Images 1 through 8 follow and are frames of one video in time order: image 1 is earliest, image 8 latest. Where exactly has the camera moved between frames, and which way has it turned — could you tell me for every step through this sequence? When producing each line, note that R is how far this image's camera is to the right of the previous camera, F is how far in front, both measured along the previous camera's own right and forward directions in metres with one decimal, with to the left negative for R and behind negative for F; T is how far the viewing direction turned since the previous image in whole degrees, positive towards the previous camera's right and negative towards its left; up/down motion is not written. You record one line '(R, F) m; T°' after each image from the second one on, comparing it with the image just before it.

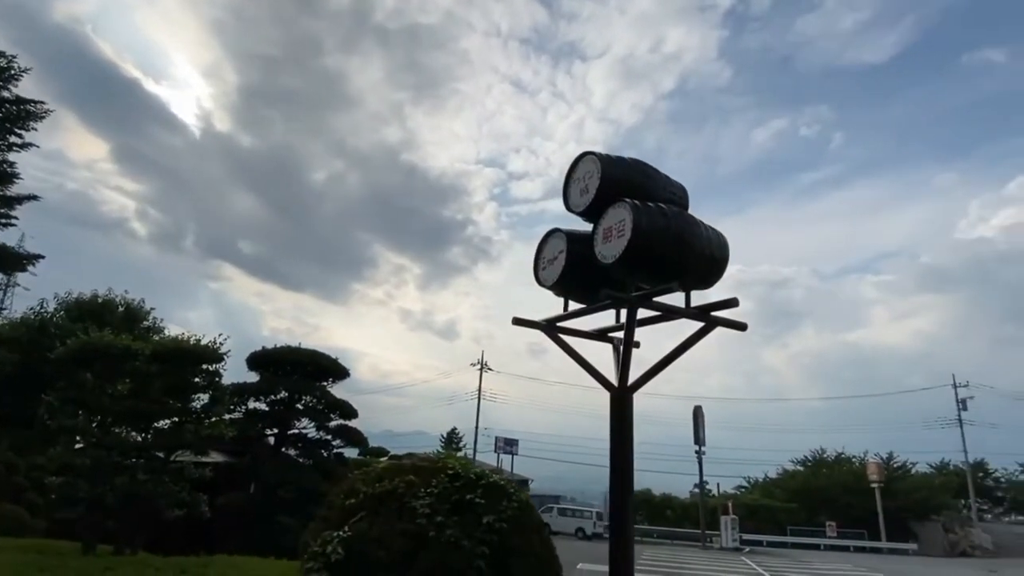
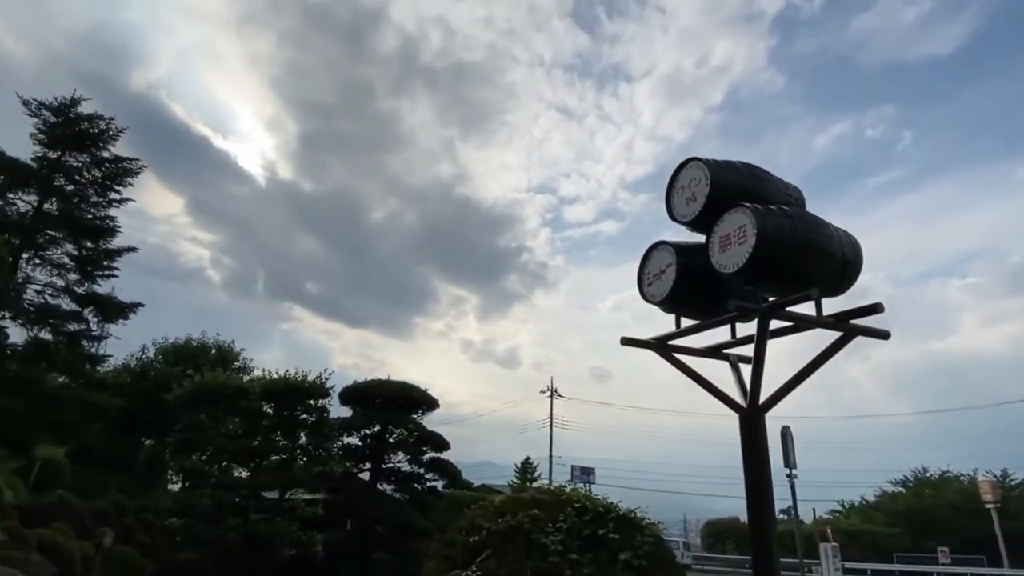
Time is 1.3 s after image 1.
(-0.5, +0.2) m; -5°
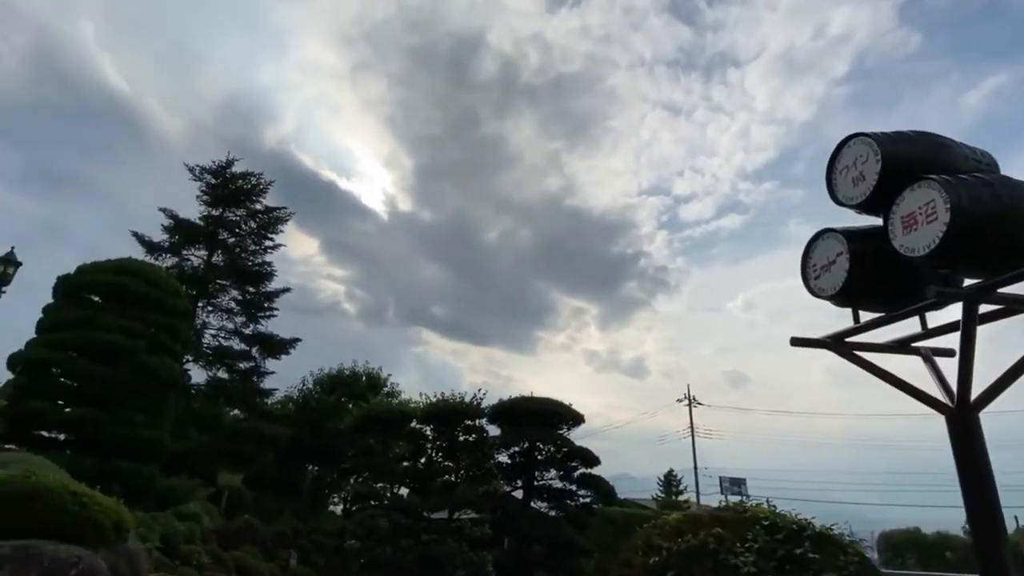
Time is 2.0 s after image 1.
(-0.3, +0.1) m; -11°
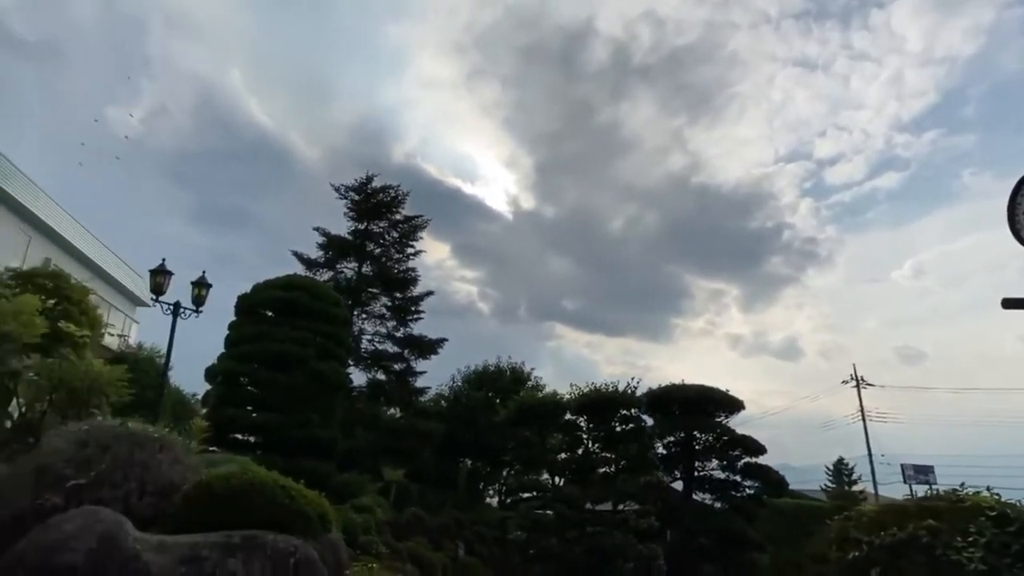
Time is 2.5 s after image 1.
(-0.2, +0.1) m; -12°
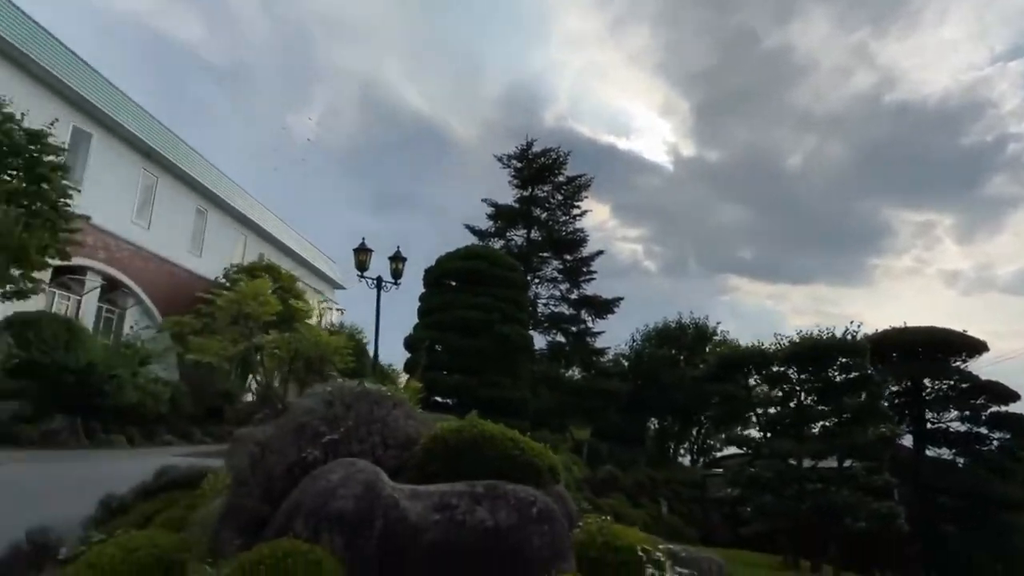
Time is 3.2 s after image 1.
(-0.2, +0.1) m; -15°
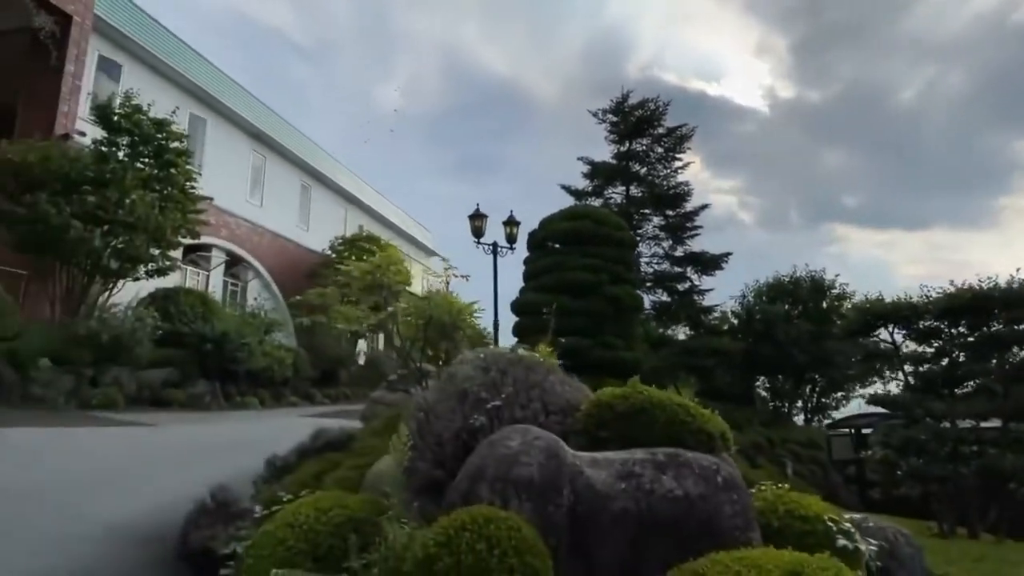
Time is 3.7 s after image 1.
(-0.3, +0.1) m; -8°
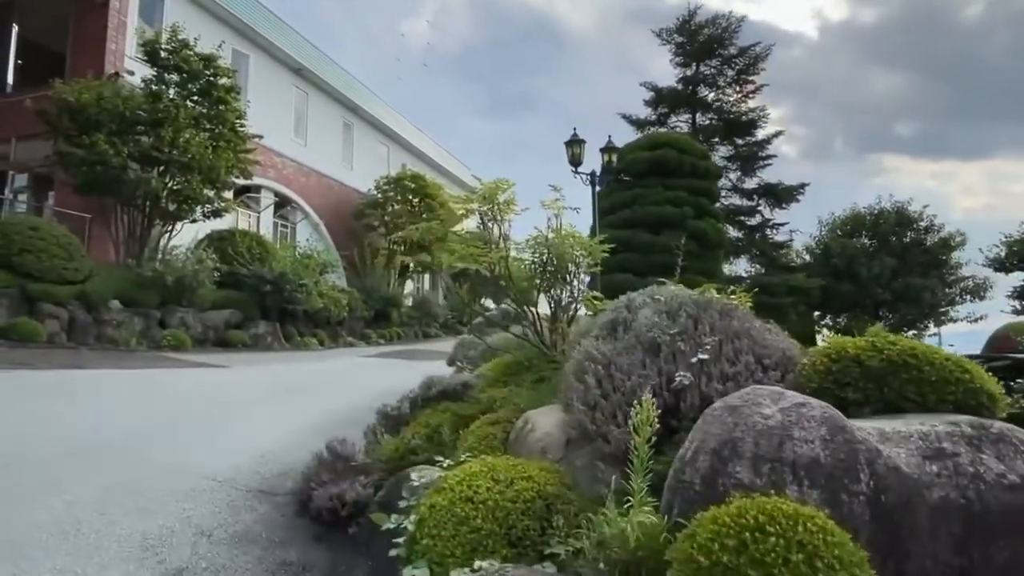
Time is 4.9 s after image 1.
(-0.5, +0.4) m; -3°
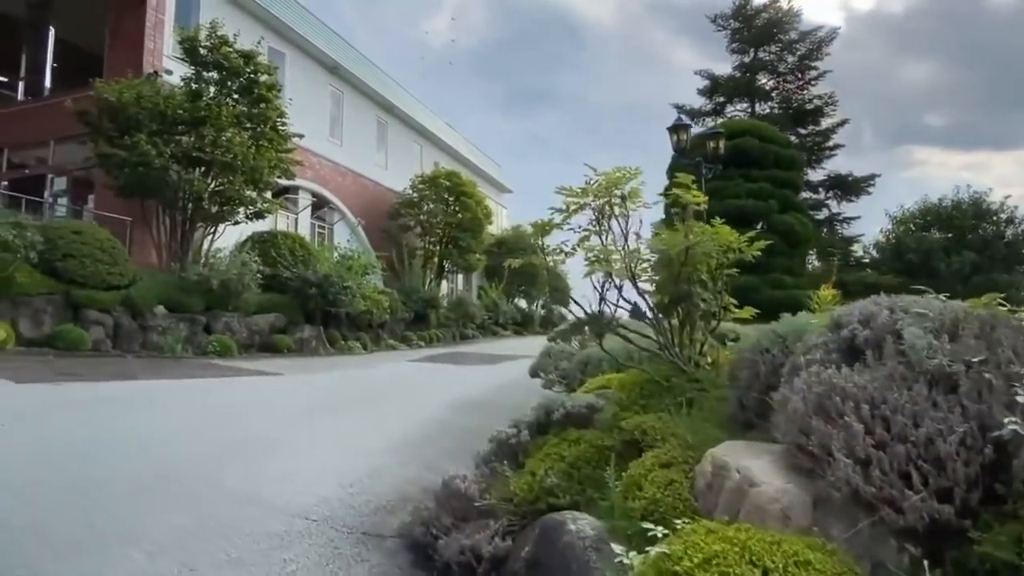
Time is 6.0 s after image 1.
(-0.5, +0.5) m; -2°
